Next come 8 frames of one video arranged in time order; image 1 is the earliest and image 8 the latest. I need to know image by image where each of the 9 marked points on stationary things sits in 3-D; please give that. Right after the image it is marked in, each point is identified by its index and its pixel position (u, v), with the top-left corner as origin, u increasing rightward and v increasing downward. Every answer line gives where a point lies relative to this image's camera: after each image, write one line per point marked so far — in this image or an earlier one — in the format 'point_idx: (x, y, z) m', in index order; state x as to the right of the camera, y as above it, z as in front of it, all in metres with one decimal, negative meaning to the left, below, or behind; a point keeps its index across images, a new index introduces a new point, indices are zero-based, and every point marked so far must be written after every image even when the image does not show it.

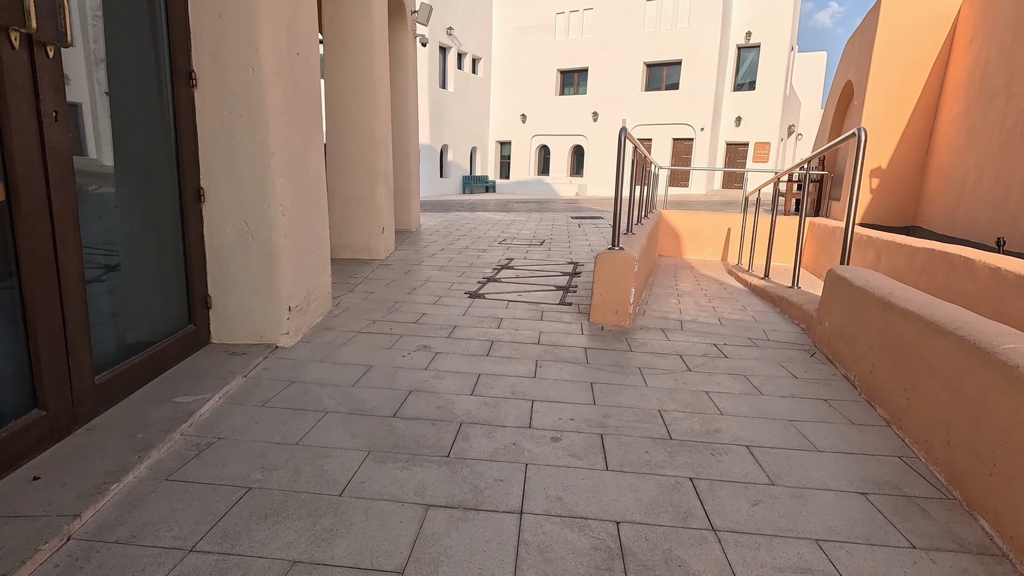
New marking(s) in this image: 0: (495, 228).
0: (-0.3, +0.9, +7.9) m
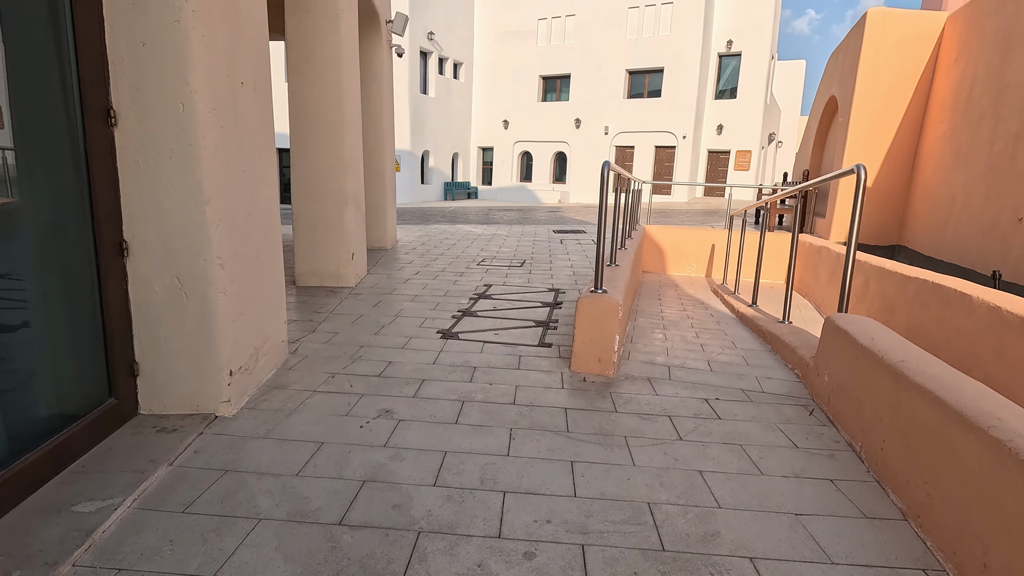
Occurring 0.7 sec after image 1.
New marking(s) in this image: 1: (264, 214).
0: (-0.5, +0.6, +7.7) m
1: (-1.1, +0.3, +2.4) m
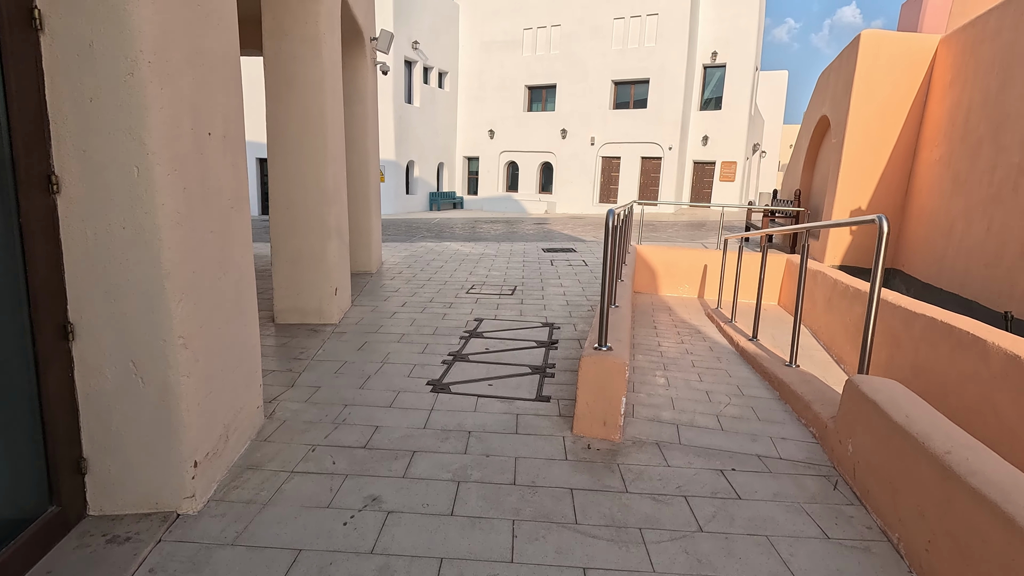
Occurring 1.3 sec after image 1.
0: (-0.7, +0.3, +7.5) m
1: (-1.1, +0.1, +2.2) m
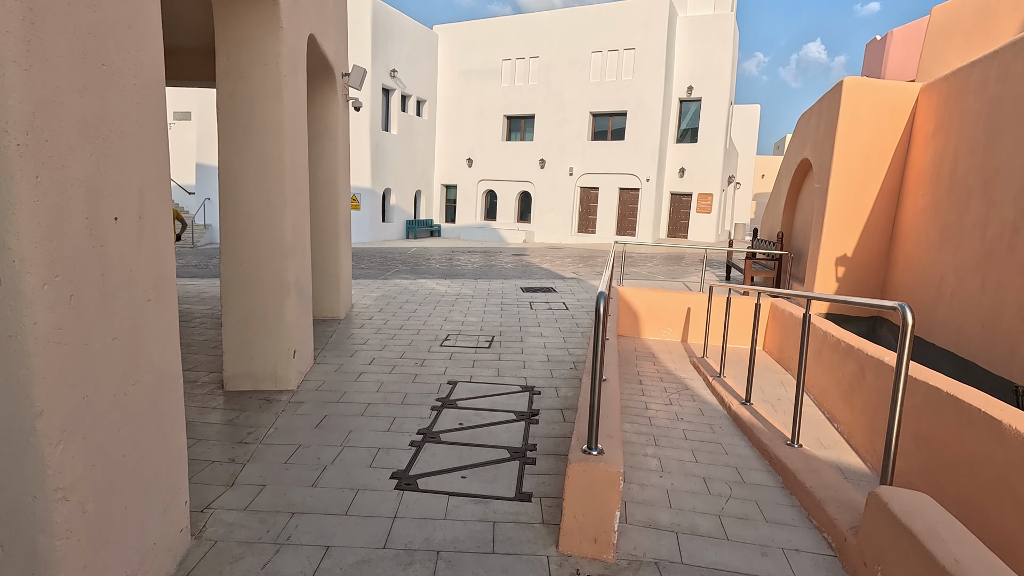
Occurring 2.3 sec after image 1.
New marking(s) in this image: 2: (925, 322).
0: (-1.0, -0.3, +7.1) m
1: (-1.2, -0.3, +1.8) m
2: (+4.1, -0.3, +5.4) m
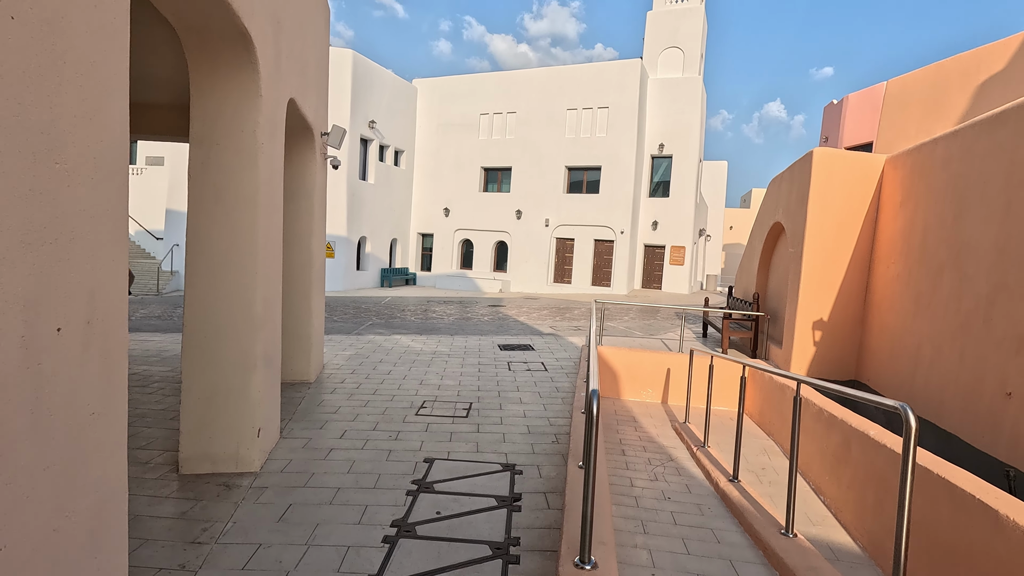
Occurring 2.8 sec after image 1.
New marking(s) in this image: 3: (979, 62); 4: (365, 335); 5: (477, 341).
0: (-1.3, -1.1, +6.9) m
1: (-1.2, -0.6, +1.6) m
2: (+3.9, -1.0, +5.4) m
3: (+7.9, +3.8, +9.1) m
4: (-2.6, -0.8, +9.4) m
5: (-0.6, -0.9, +9.1) m
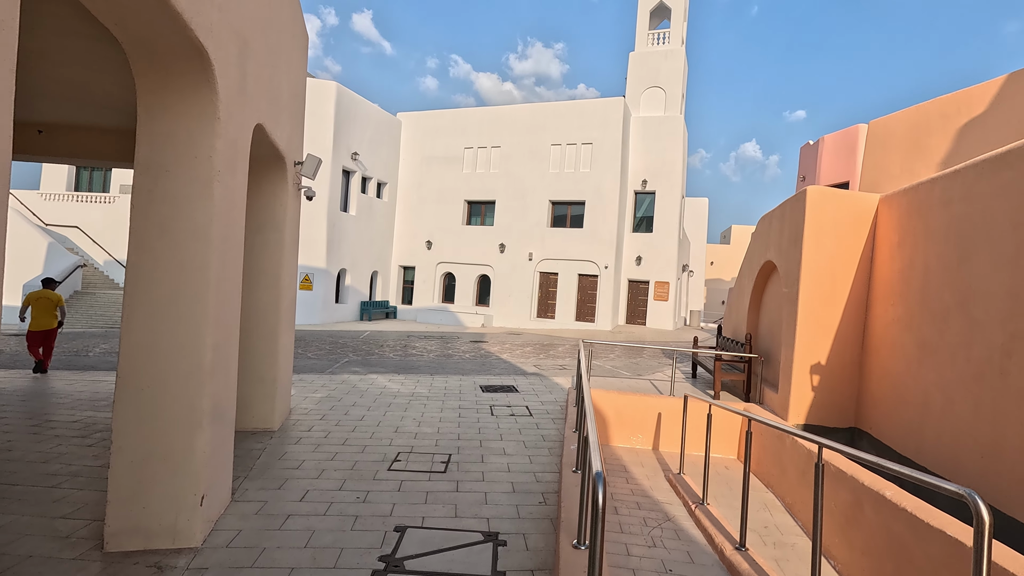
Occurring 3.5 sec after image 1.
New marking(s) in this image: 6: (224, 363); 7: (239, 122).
0: (-1.5, -1.5, +6.4) m
1: (-1.3, -0.8, +1.1) m
2: (+3.8, -1.4, +5.1) m
3: (+7.7, +3.1, +9.2) m
4: (-2.9, -1.5, +8.9) m
5: (-0.9, -1.5, +8.6) m
6: (-1.8, -0.5, +3.4) m
7: (-1.8, +1.1, +3.6) m
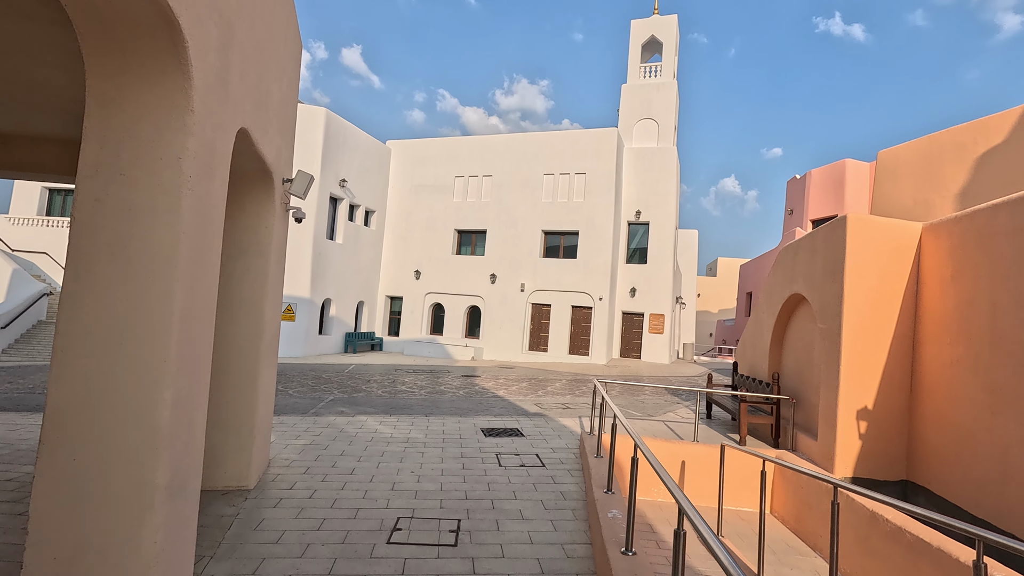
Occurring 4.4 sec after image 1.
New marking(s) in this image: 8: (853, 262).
0: (-1.4, -1.9, +5.6) m
1: (-1.0, -0.8, +0.4) m
2: (+3.9, -1.8, +4.4) m
3: (+7.7, +2.6, +8.9) m
4: (-2.8, -1.9, +8.1) m
5: (-0.8, -2.0, +7.8) m
6: (-1.6, -0.7, +2.7) m
7: (-1.6, +0.9, +2.9) m
8: (+3.6, +0.3, +5.7) m
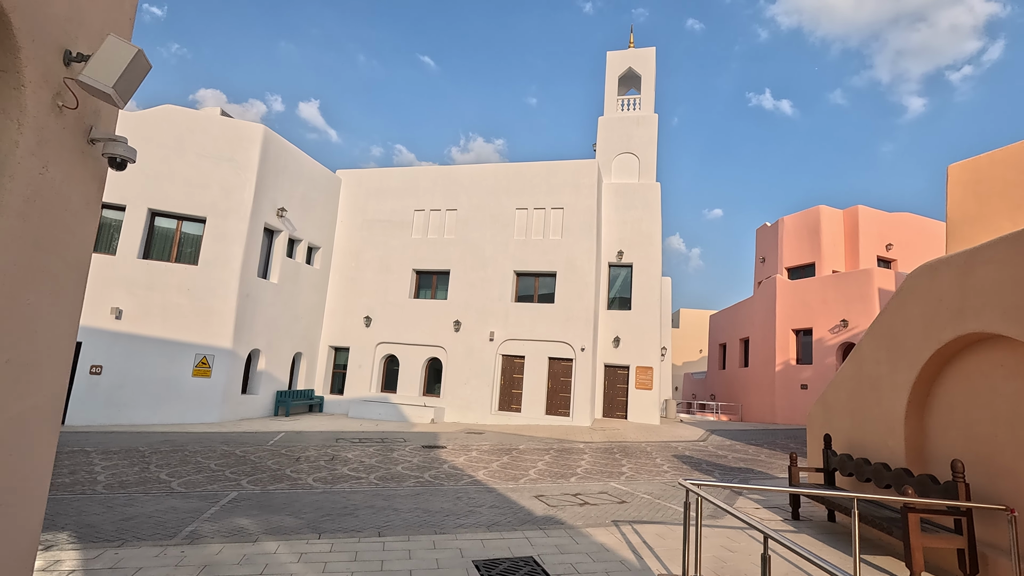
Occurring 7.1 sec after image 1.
0: (-1.1, -2.0, +2.4) m
1: (-0.2, -0.4, -2.6) m
2: (+4.3, -1.8, +1.8) m
3: (+7.7, +2.0, +7.0) m
4: (-2.8, -2.3, +4.8) m
5: (-0.7, -2.3, +4.7) m
6: (-1.1, -0.5, -0.3) m
7: (-1.1, +1.1, +0.1) m
8: (+3.9, +0.1, +3.2) m
